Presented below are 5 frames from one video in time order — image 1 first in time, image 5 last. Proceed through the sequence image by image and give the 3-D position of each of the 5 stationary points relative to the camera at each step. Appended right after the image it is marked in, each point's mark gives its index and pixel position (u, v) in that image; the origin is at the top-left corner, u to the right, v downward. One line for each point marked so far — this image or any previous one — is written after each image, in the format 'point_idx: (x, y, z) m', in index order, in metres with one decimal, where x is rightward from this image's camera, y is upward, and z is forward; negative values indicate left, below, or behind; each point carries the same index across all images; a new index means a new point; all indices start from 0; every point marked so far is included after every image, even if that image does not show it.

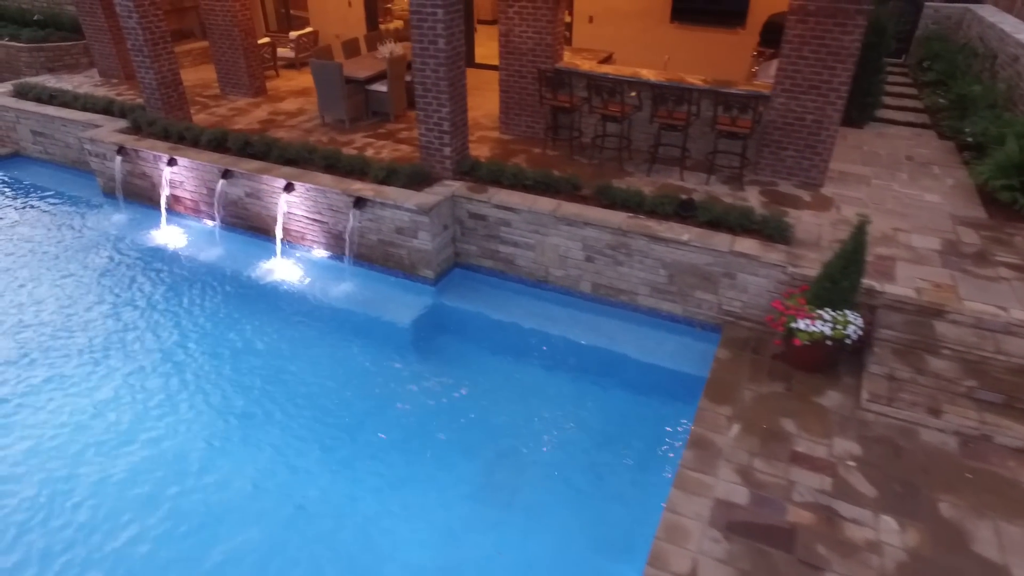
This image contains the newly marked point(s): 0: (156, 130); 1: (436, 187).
0: (-5.7, +2.5, +7.8) m
1: (-1.0, +1.3, +6.4) m
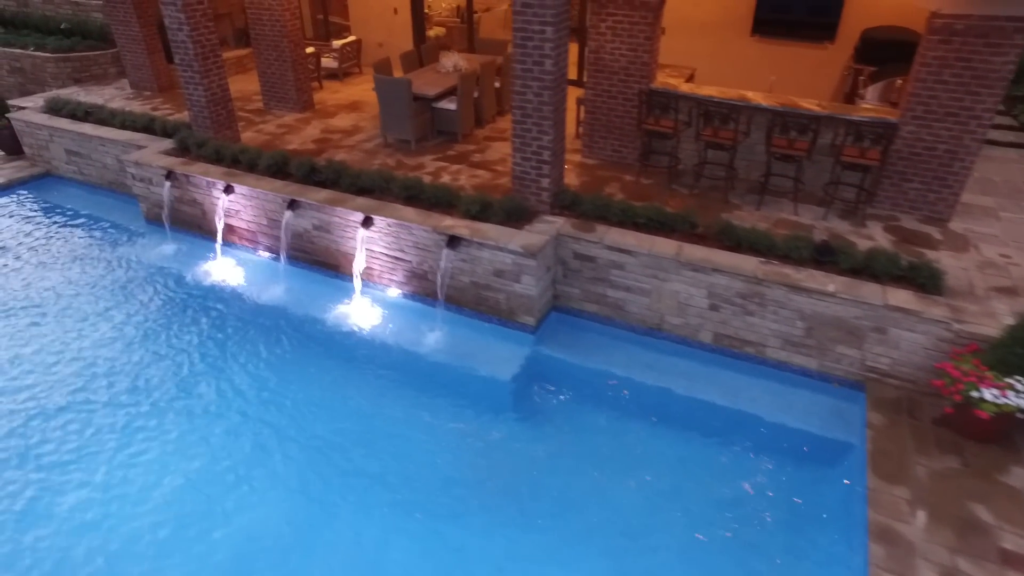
0: (-4.4, +2.0, +7.2) m
1: (+0.3, +0.7, +5.8) m
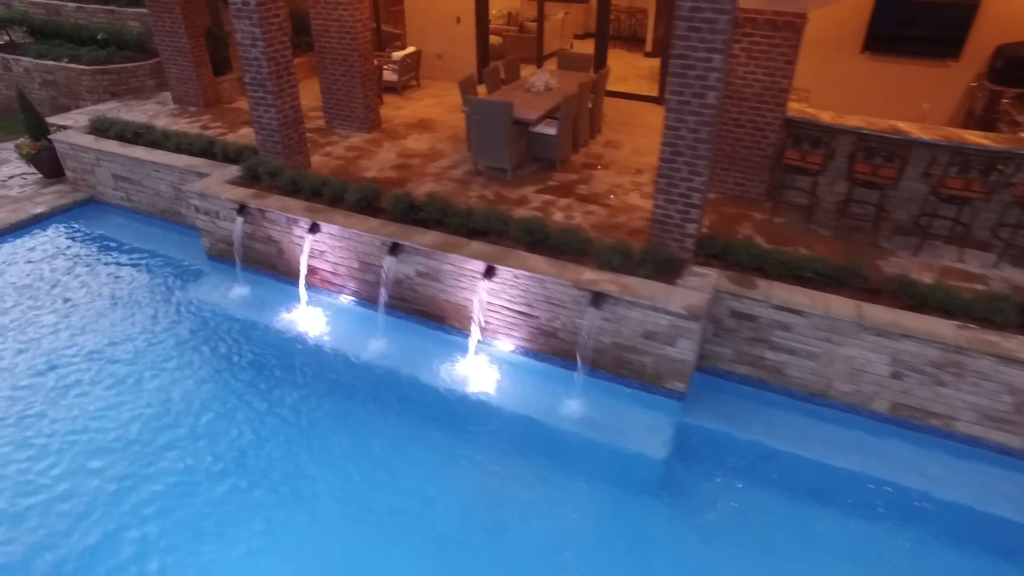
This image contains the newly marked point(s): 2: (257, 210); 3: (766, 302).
0: (-3.0, +1.4, +6.4) m
1: (+1.7, +0.1, +5.1) m
2: (-3.2, +1.0, +6.2) m
3: (+2.4, -0.1, +4.9) m
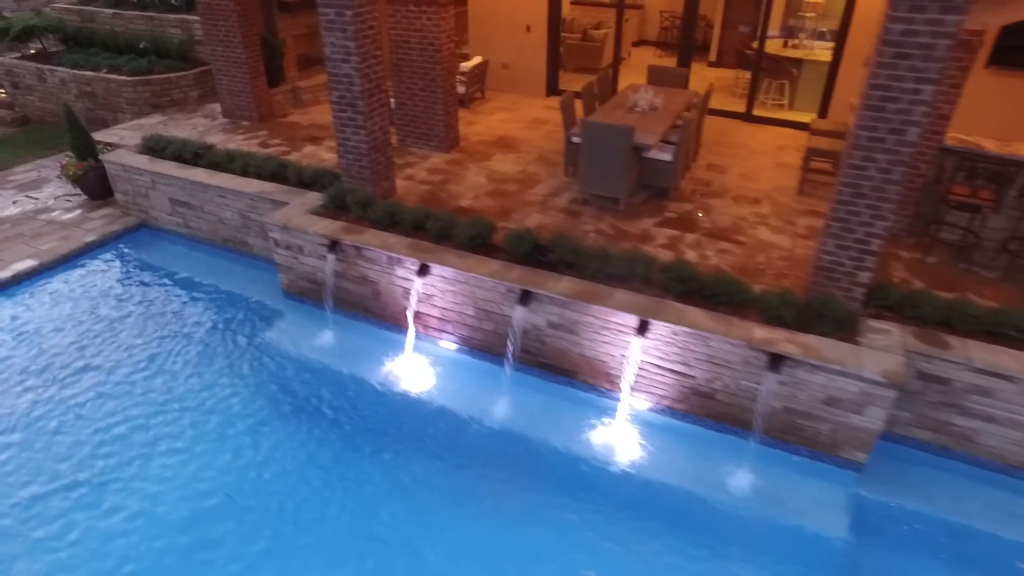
0: (-1.6, +0.8, +5.8) m
1: (+3.1, -0.4, +4.5) m
2: (-1.8, +0.5, +5.5) m
3: (+3.8, -0.6, +4.3) m
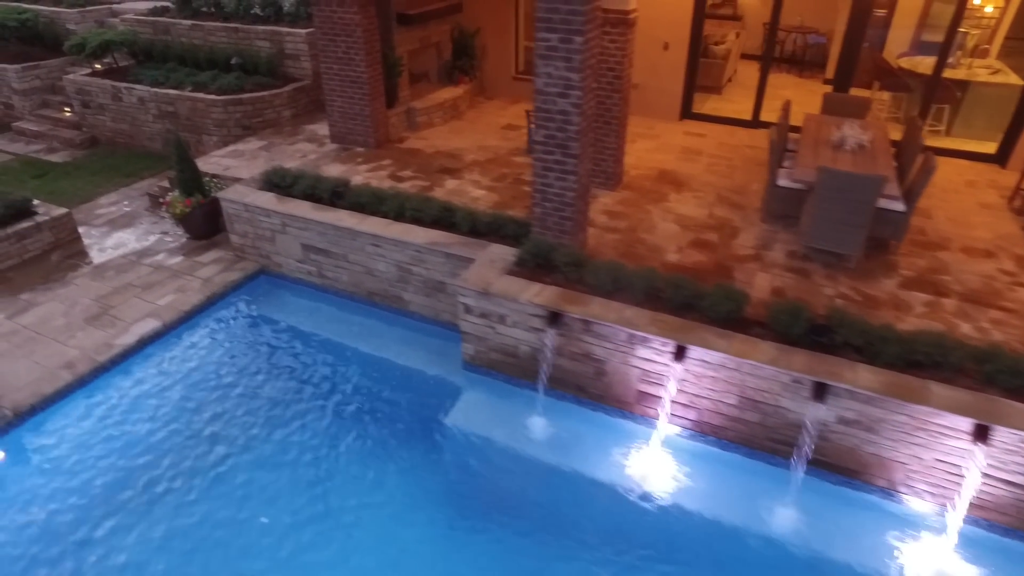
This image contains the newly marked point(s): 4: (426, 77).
0: (+0.8, +0.1, +4.9) m
1: (+5.5, -1.2, +3.7) m
2: (+0.6, -0.3, +4.6) m
3: (+6.2, -1.4, +3.4) m
4: (-1.2, +3.6, +8.5) m
